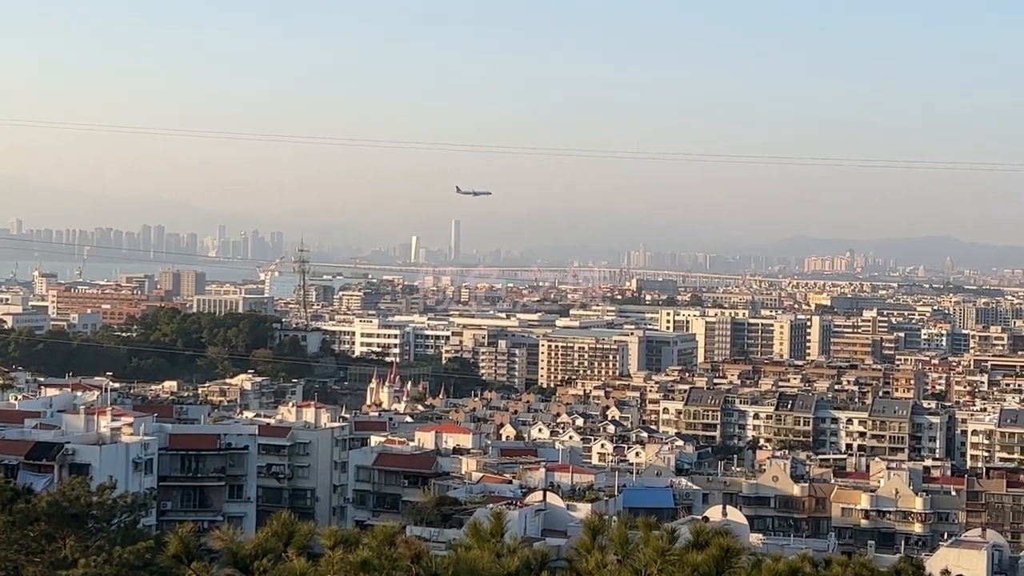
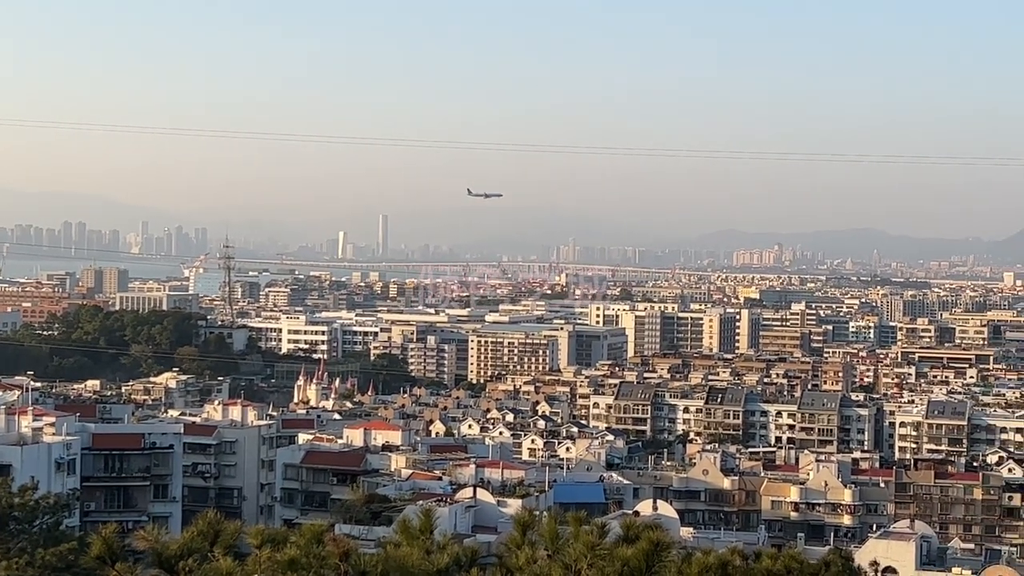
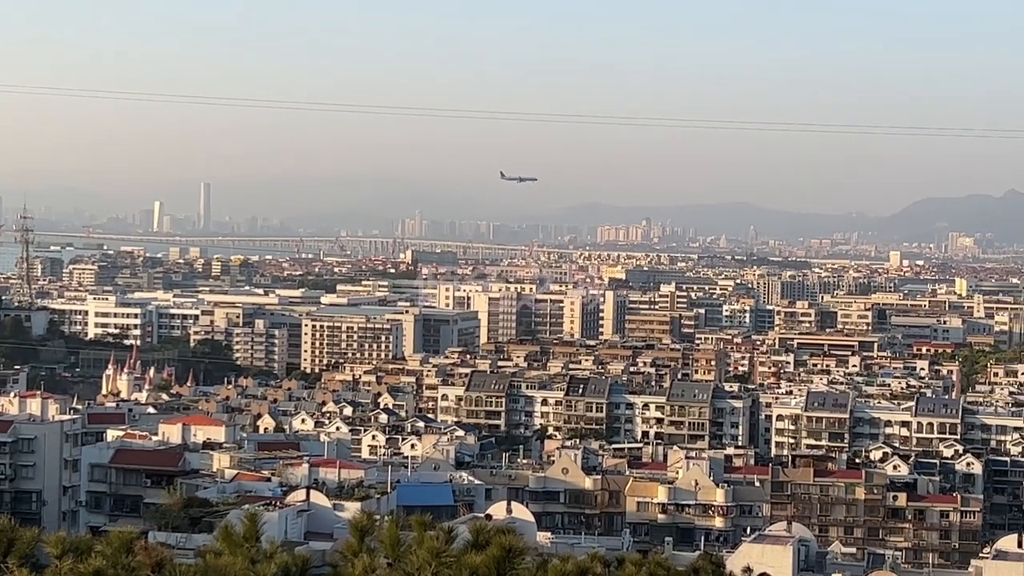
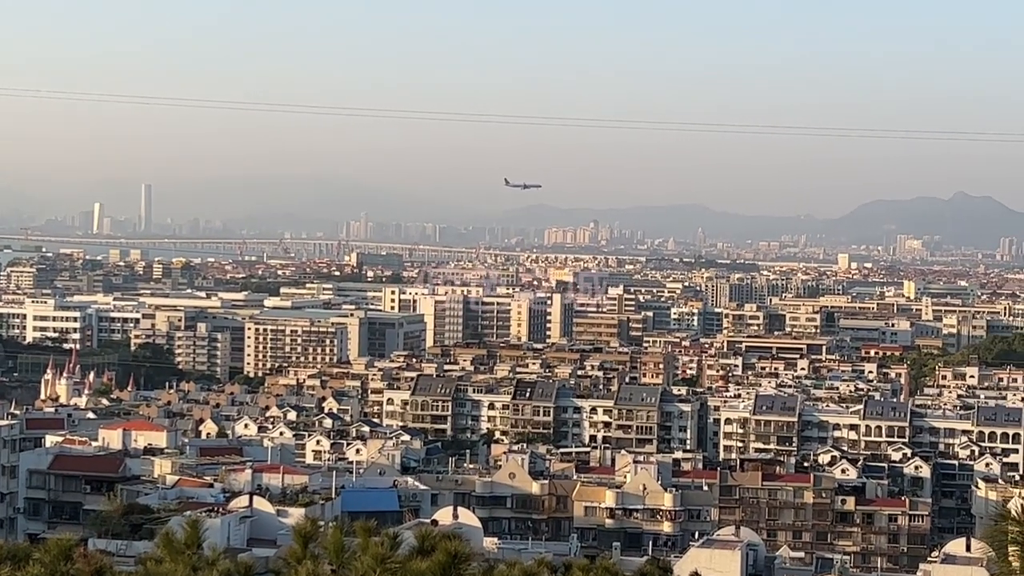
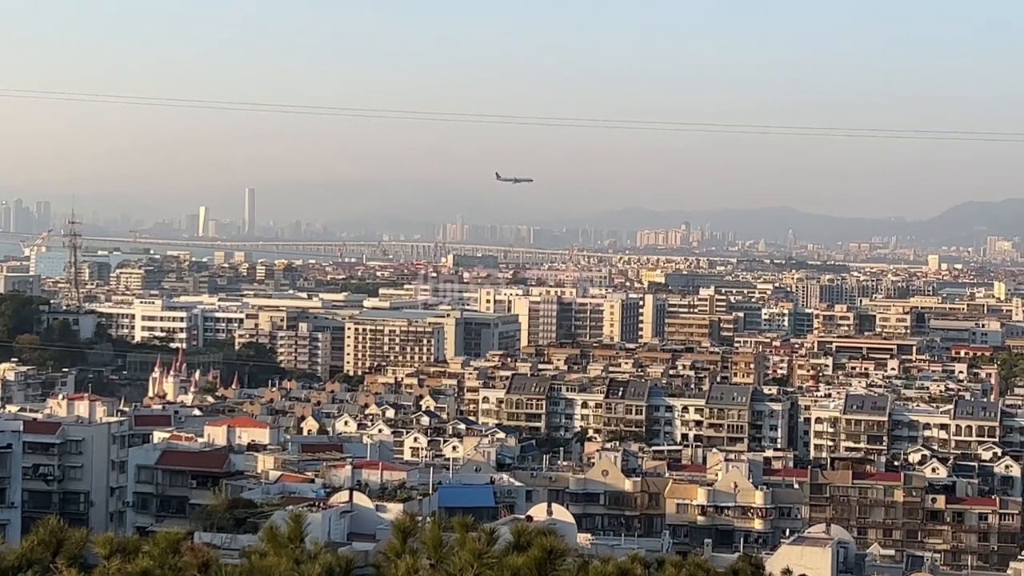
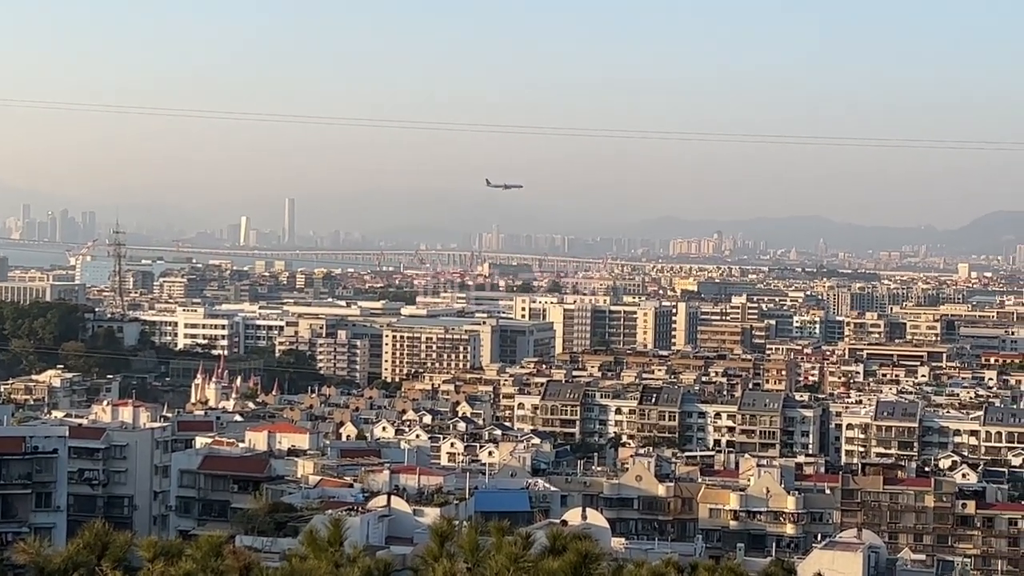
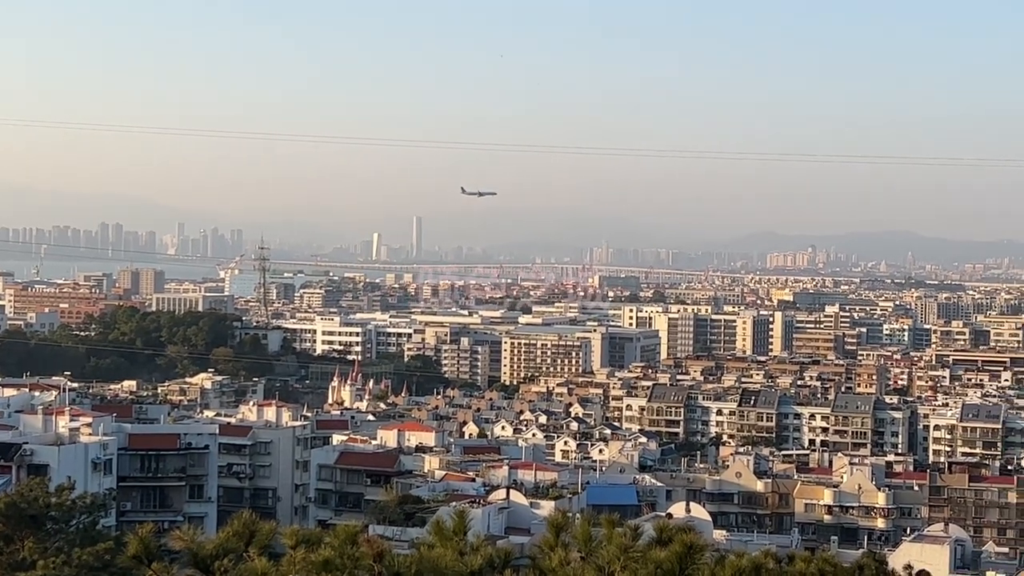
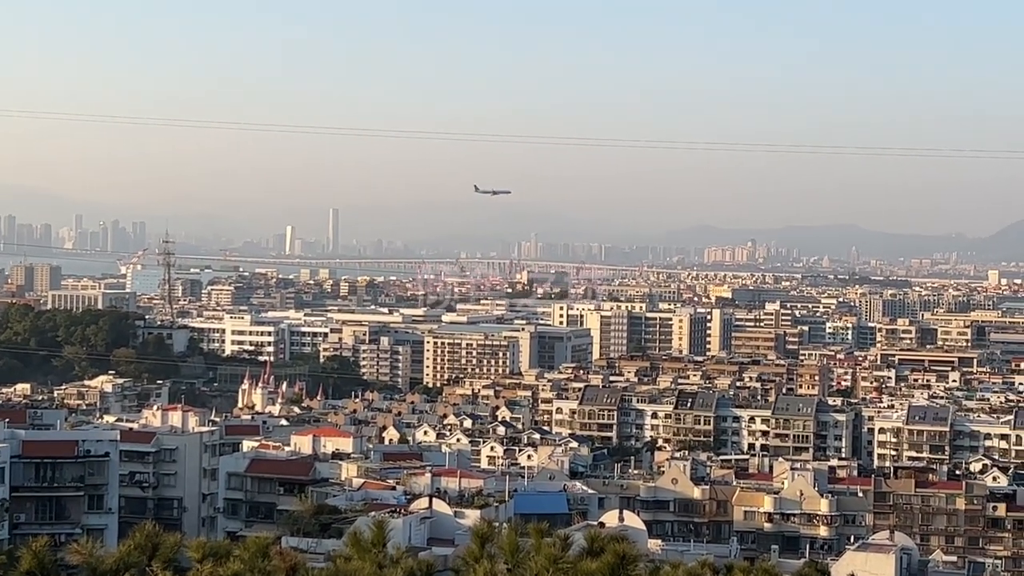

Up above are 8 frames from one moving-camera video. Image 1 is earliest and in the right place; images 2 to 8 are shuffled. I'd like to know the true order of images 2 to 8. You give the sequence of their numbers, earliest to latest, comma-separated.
7, 2, 8, 6, 5, 3, 4
